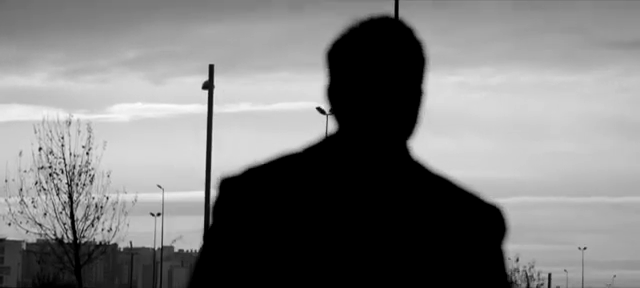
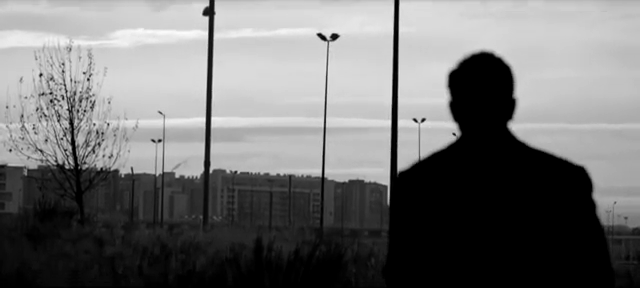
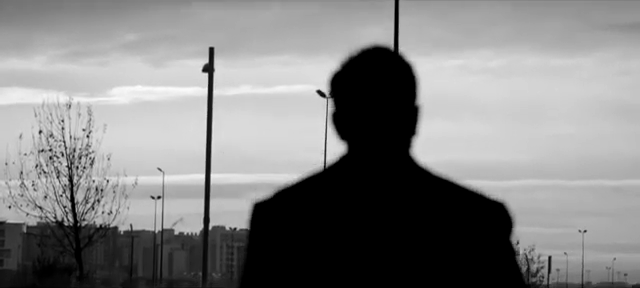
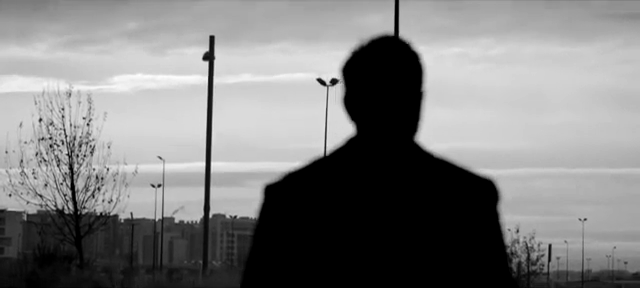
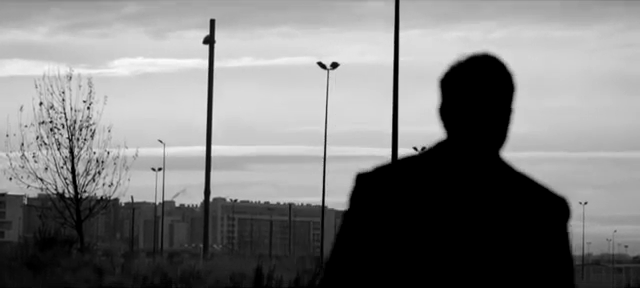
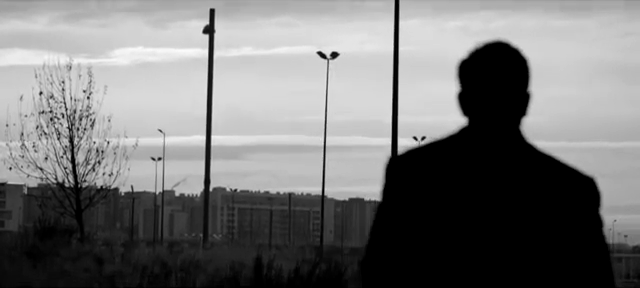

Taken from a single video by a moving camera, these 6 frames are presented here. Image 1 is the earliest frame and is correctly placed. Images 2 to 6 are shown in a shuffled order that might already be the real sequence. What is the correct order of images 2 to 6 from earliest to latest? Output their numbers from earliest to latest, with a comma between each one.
3, 4, 5, 6, 2
